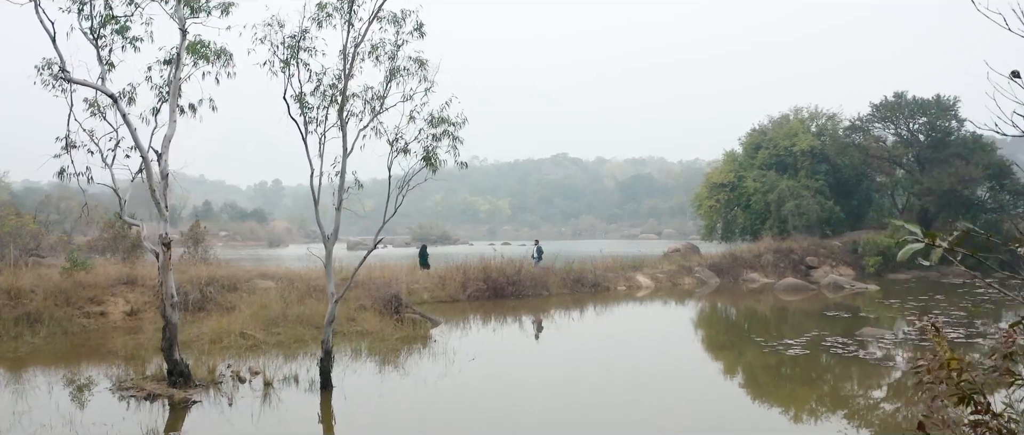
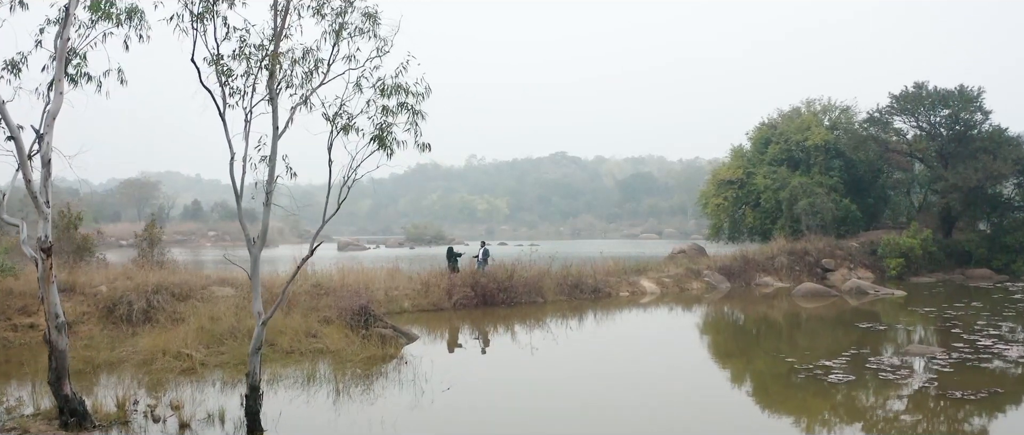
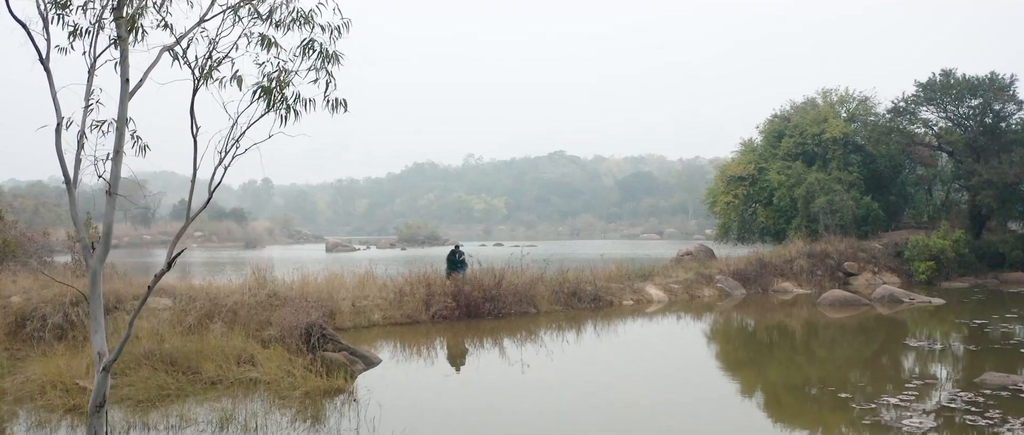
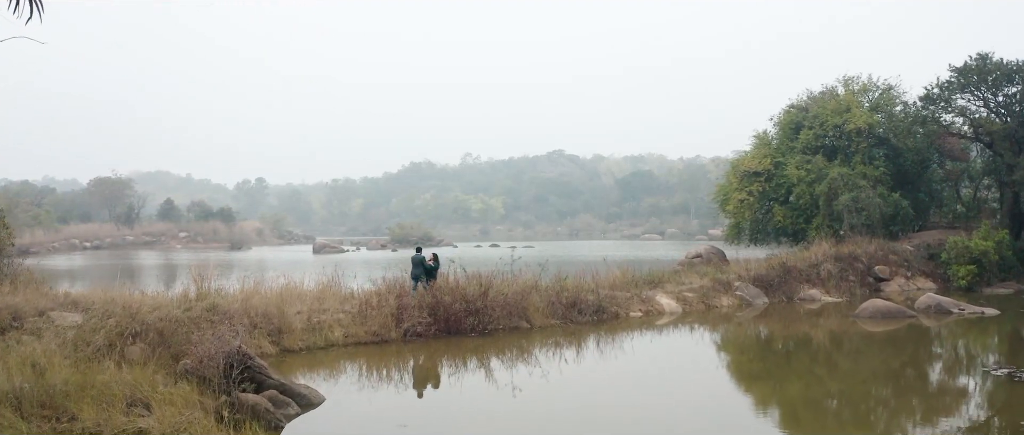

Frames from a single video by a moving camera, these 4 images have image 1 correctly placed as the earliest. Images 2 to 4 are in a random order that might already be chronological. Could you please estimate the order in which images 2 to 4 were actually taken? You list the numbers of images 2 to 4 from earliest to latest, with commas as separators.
2, 3, 4
